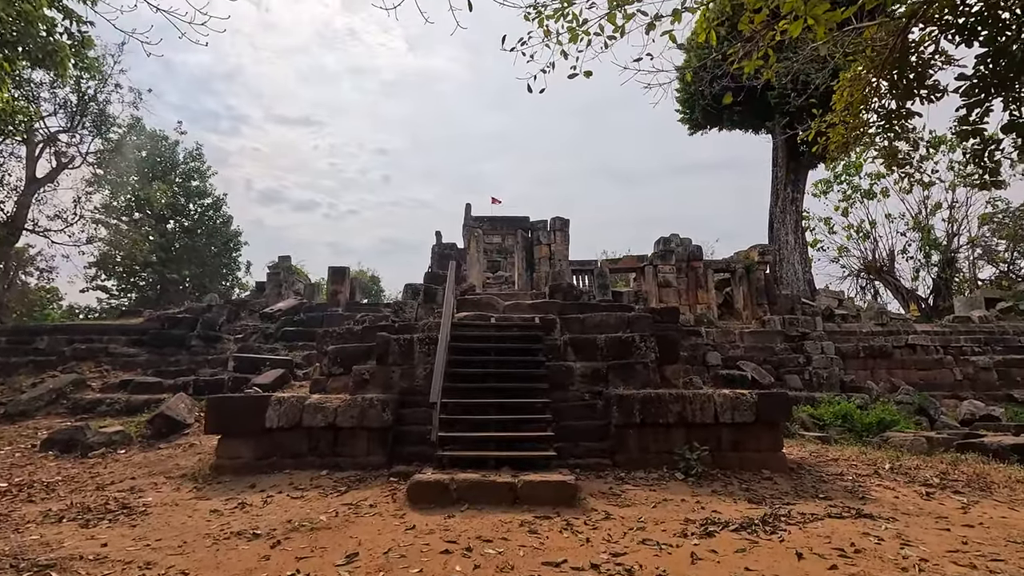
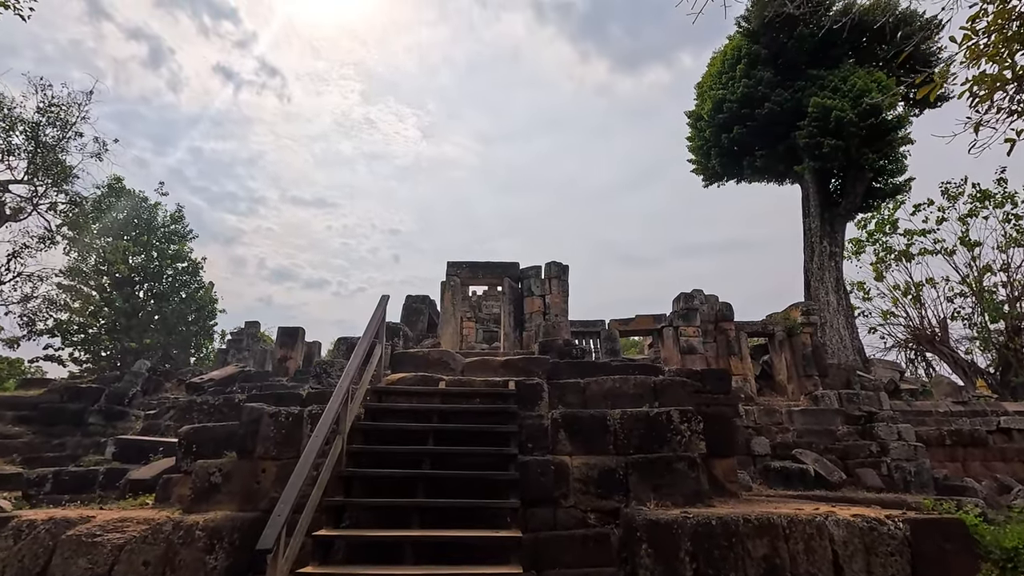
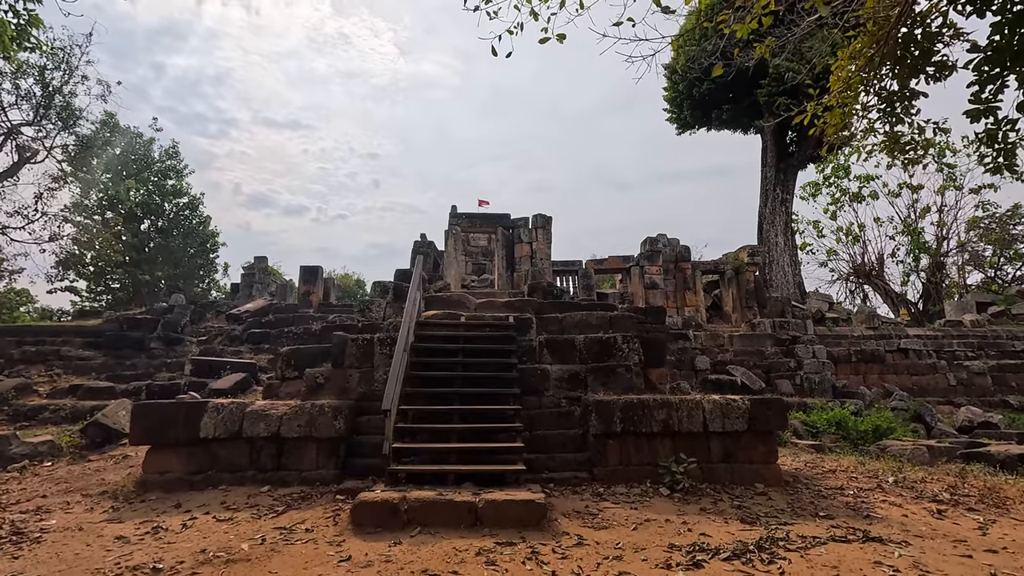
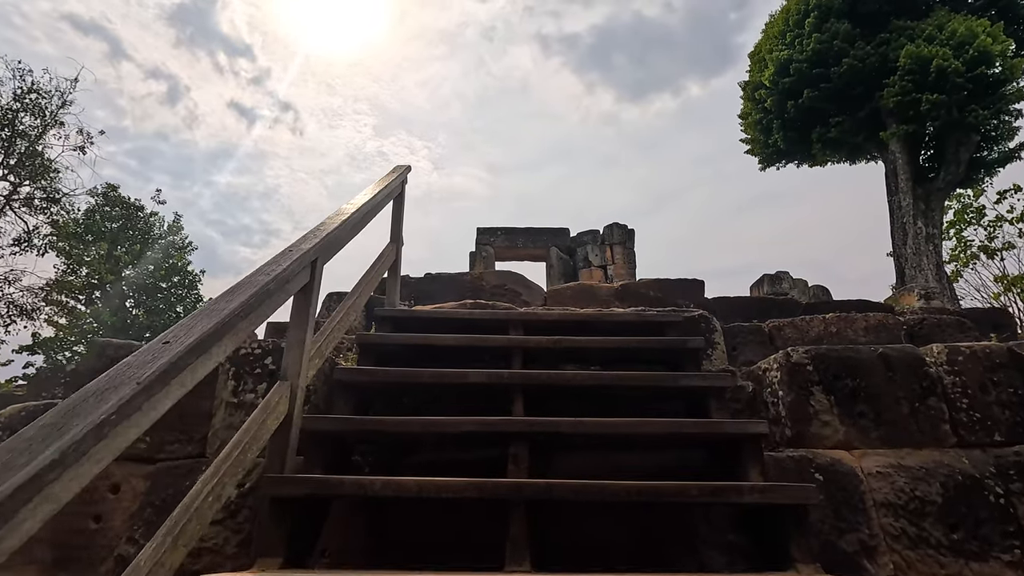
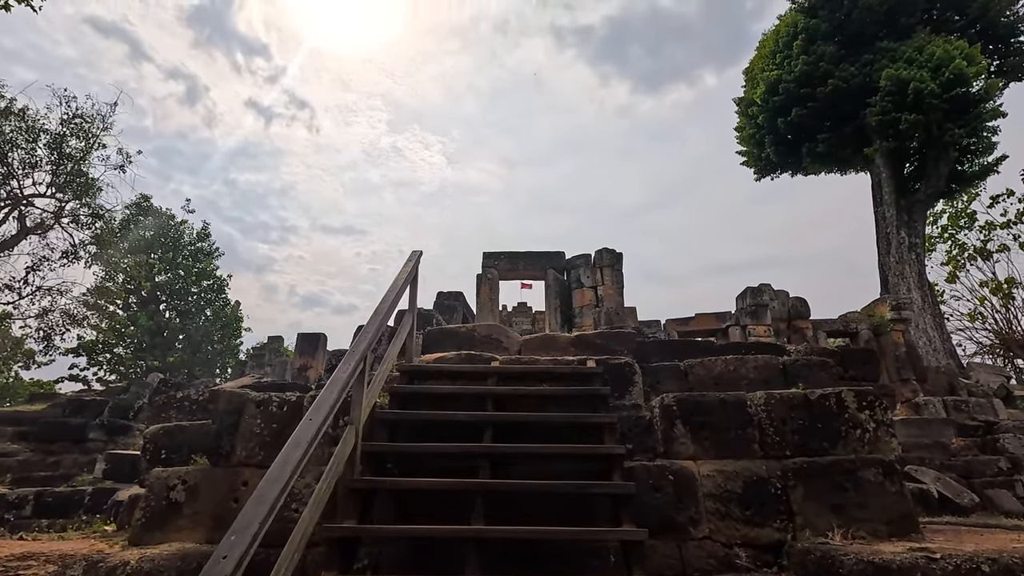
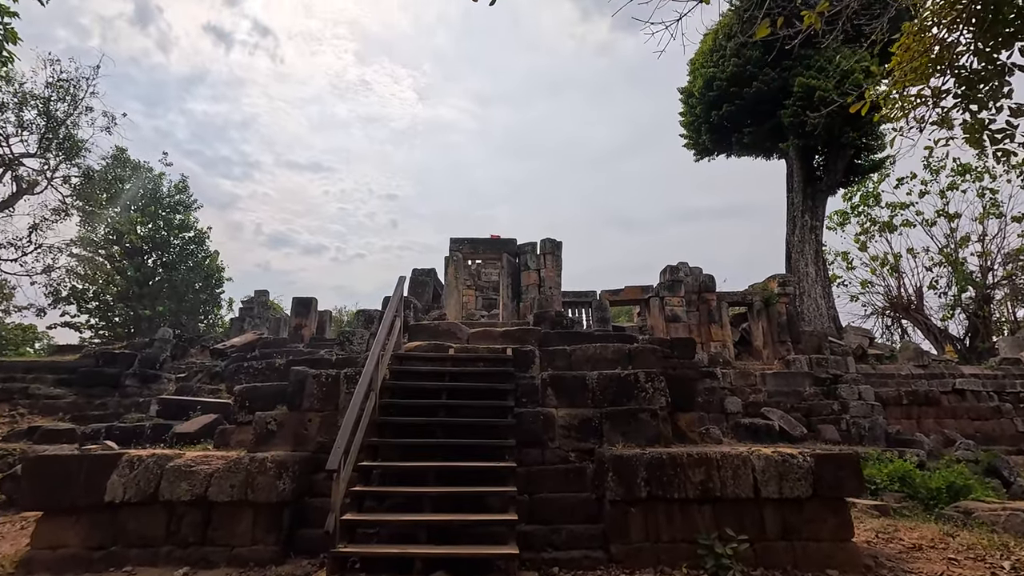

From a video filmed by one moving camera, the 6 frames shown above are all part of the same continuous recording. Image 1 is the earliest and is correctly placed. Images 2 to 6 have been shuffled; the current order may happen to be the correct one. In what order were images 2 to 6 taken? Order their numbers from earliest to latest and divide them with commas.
3, 6, 2, 5, 4
